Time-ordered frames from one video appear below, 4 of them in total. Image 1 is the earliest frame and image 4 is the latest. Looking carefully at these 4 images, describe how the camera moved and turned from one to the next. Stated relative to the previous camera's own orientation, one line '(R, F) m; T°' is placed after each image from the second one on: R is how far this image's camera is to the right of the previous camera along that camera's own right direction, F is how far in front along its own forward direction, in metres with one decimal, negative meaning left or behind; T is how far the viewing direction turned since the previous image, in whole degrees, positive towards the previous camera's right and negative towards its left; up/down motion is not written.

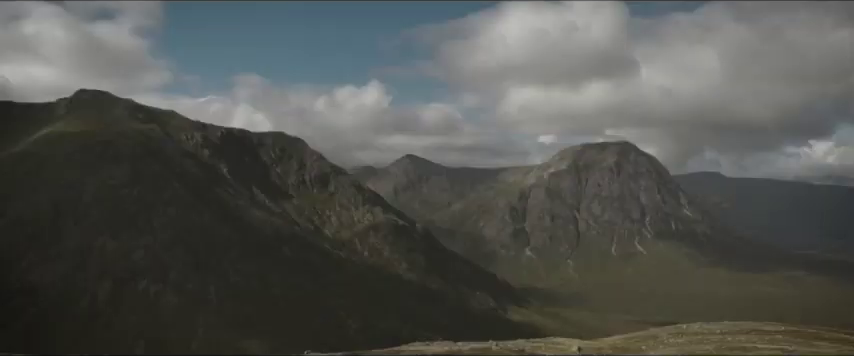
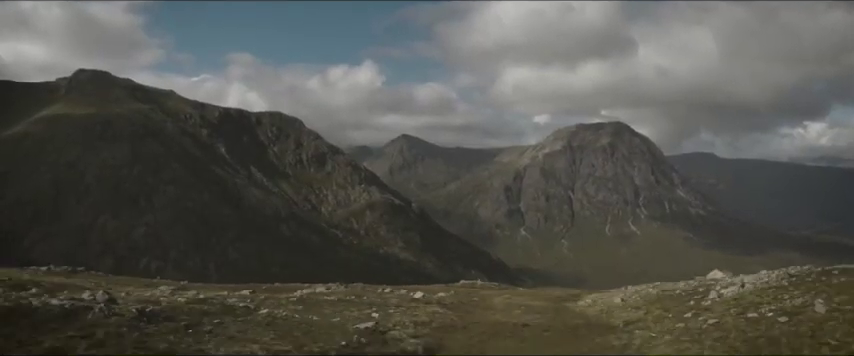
(-1.4, -15.0) m; 0°
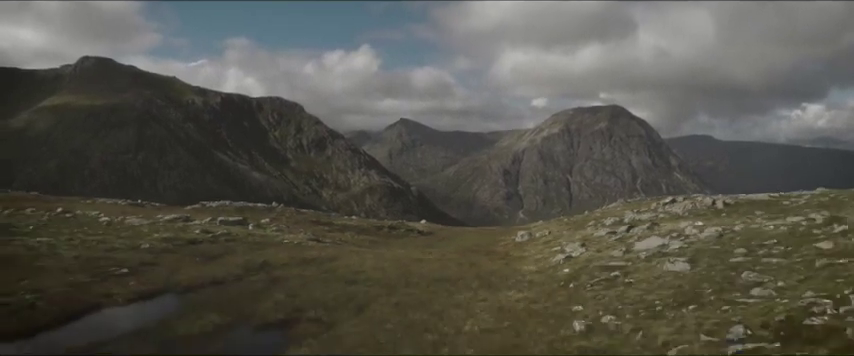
(-0.2, -22.2) m; 0°
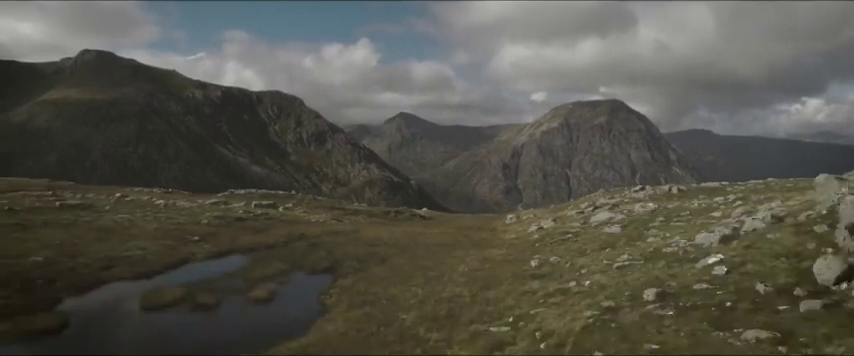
(-0.2, -5.6) m; 0°
